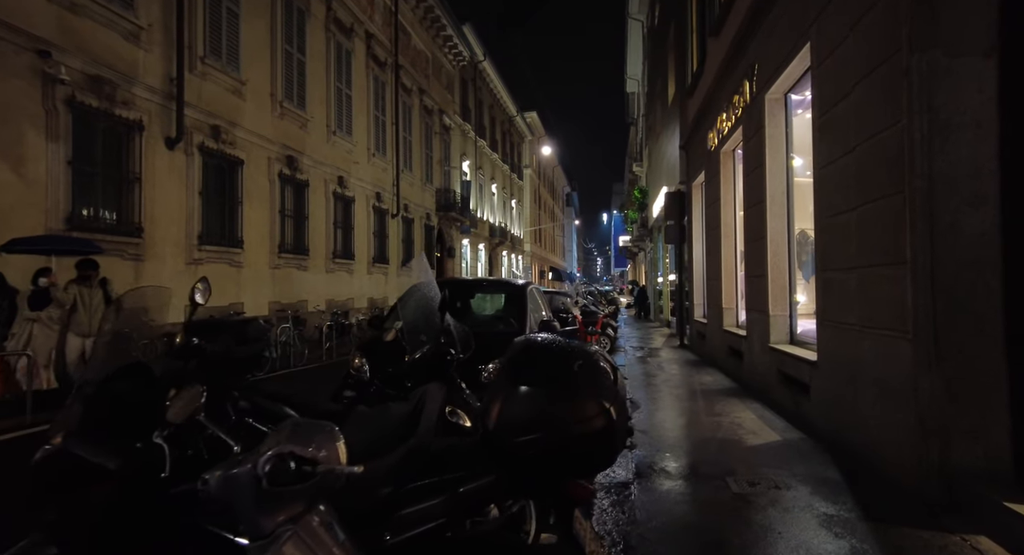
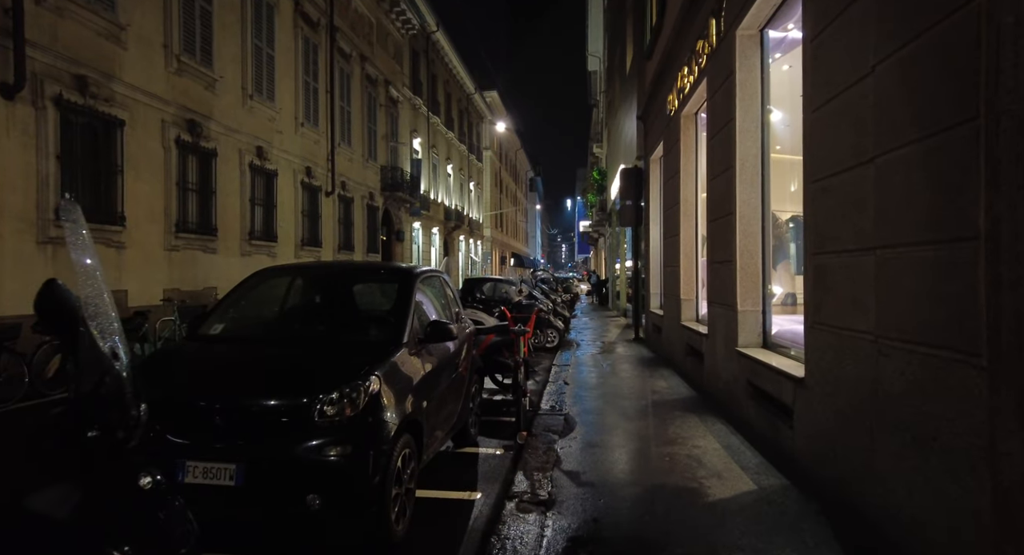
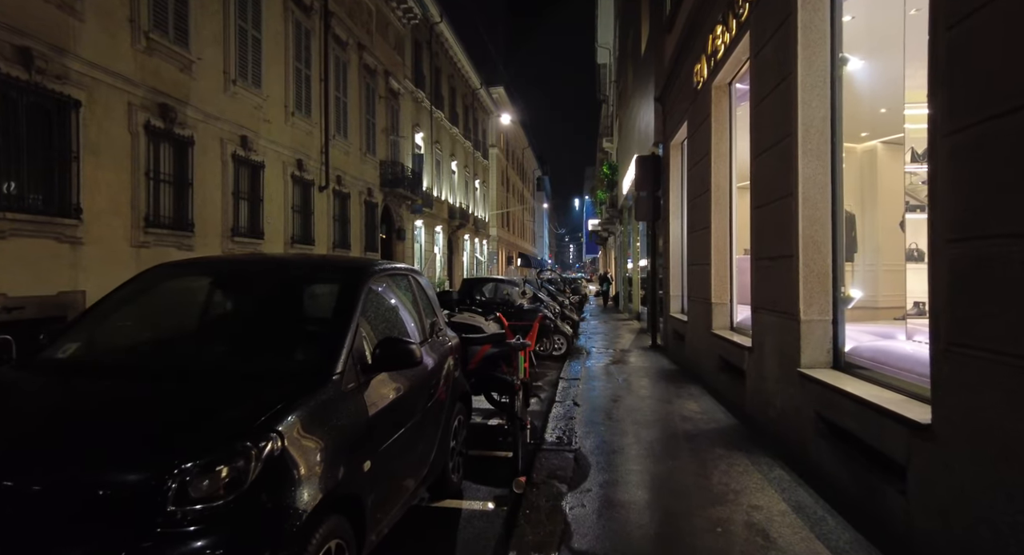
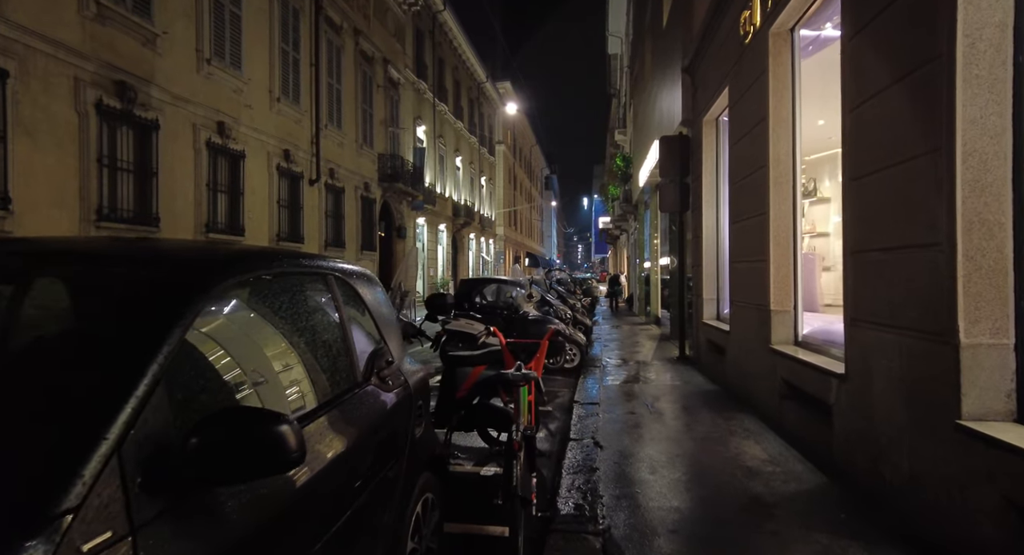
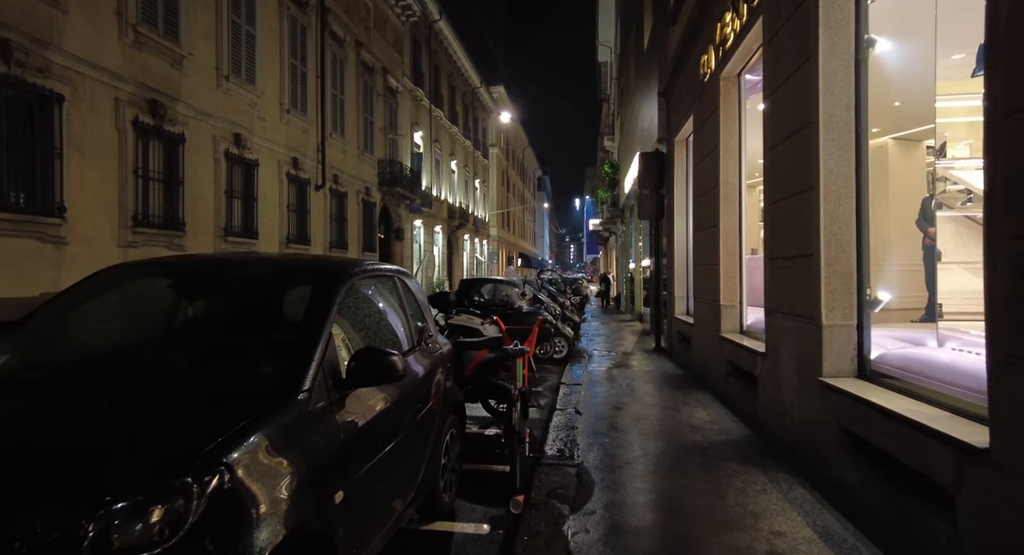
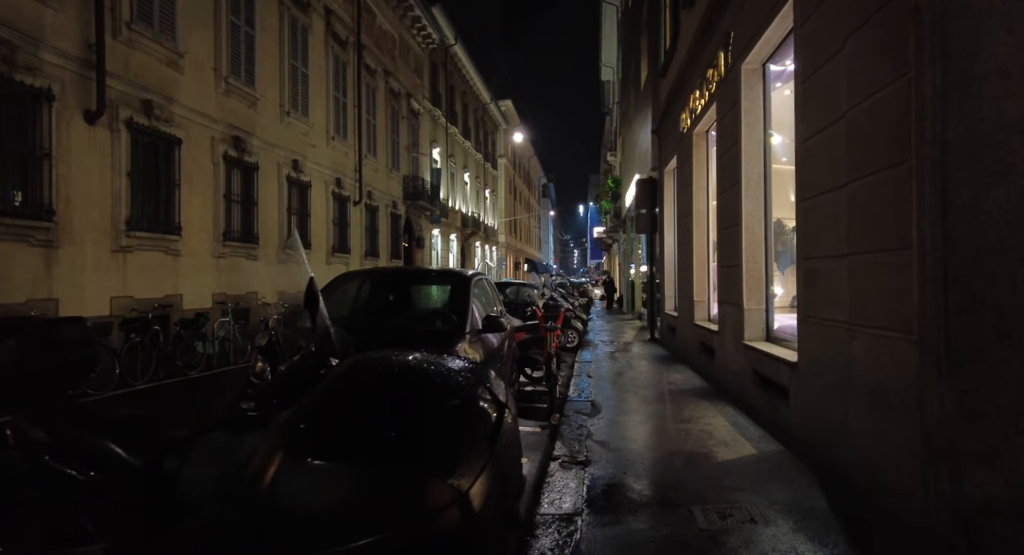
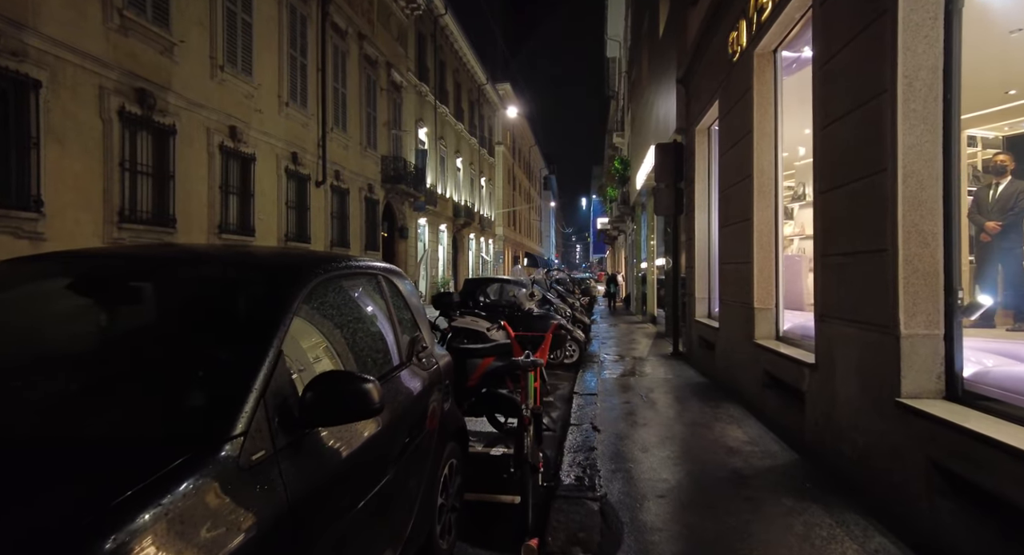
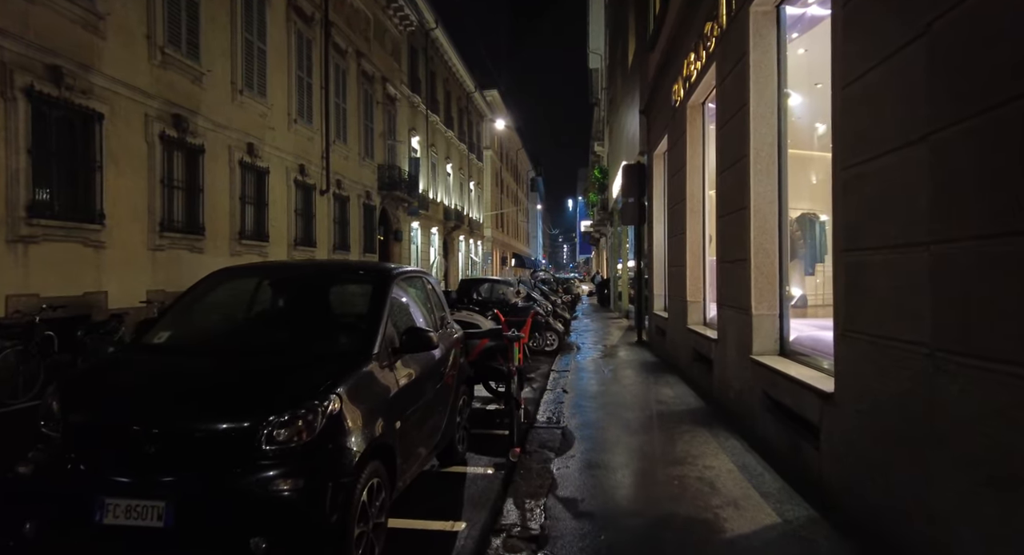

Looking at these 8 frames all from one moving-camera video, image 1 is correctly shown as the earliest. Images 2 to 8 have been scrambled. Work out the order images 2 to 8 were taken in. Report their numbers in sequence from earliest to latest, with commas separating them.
6, 2, 8, 3, 5, 7, 4
